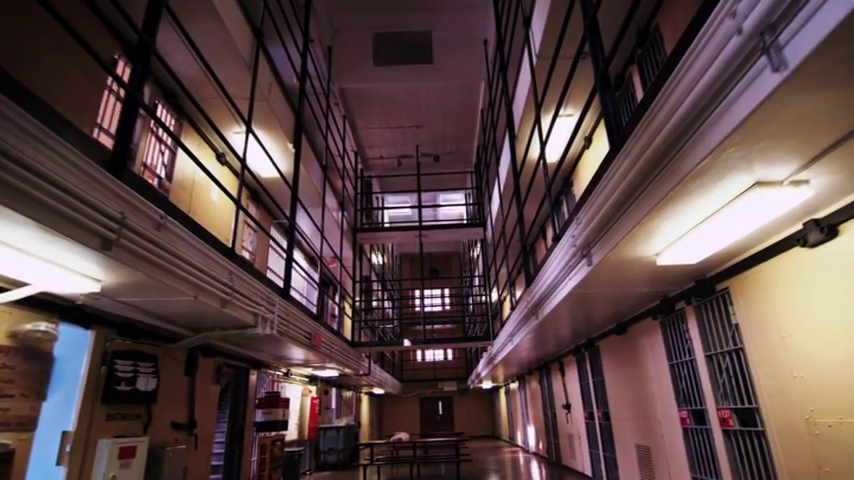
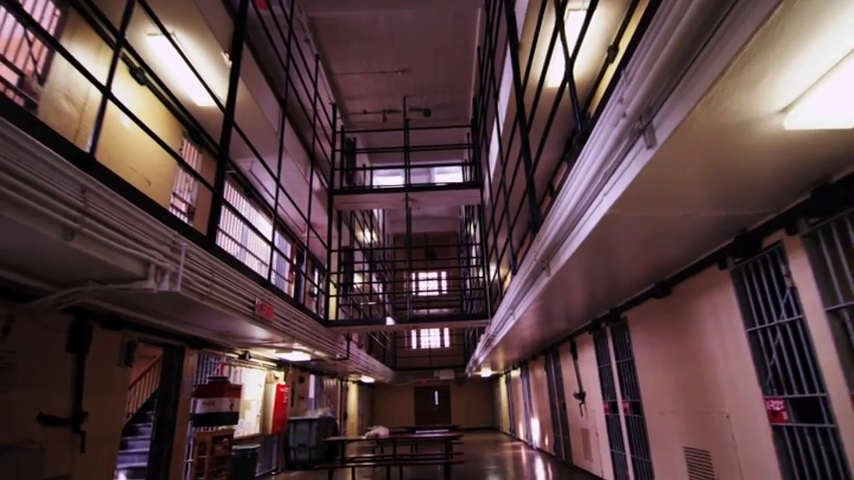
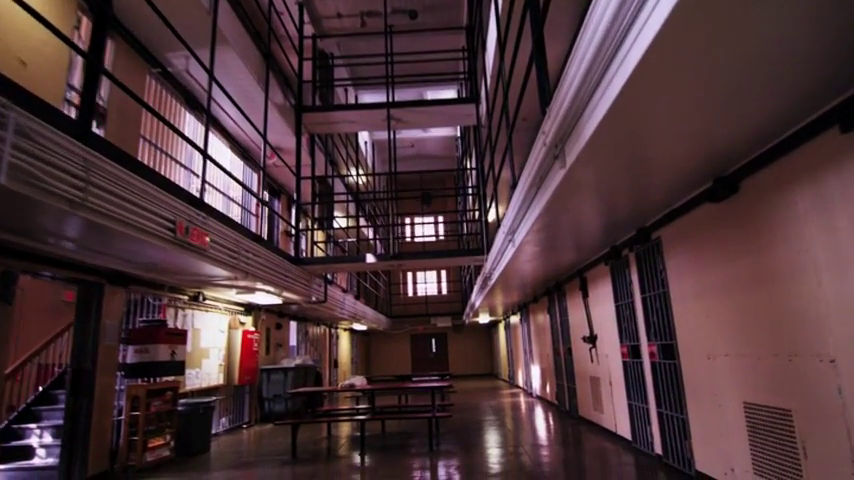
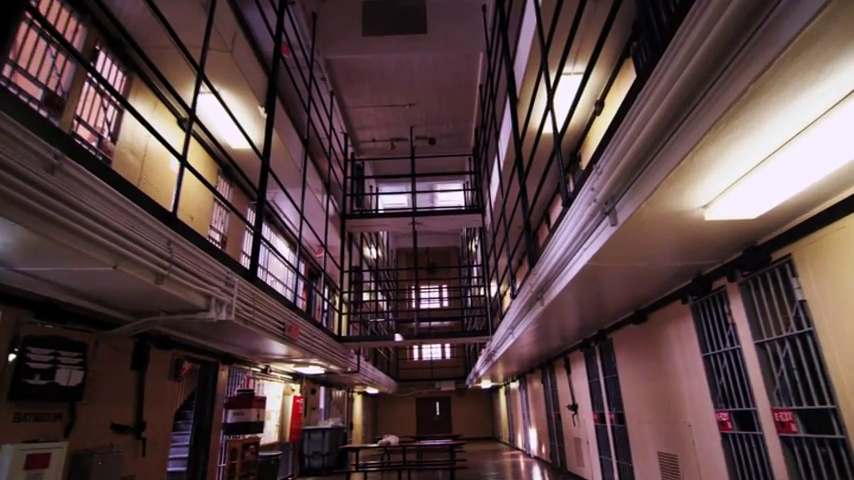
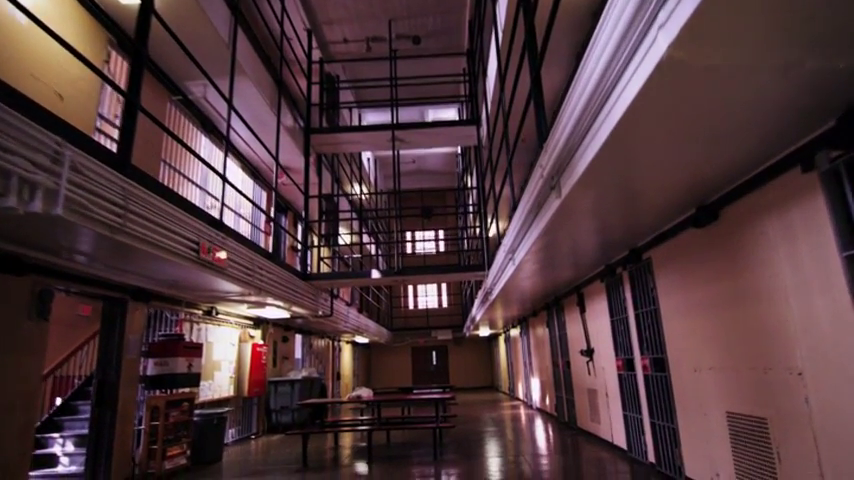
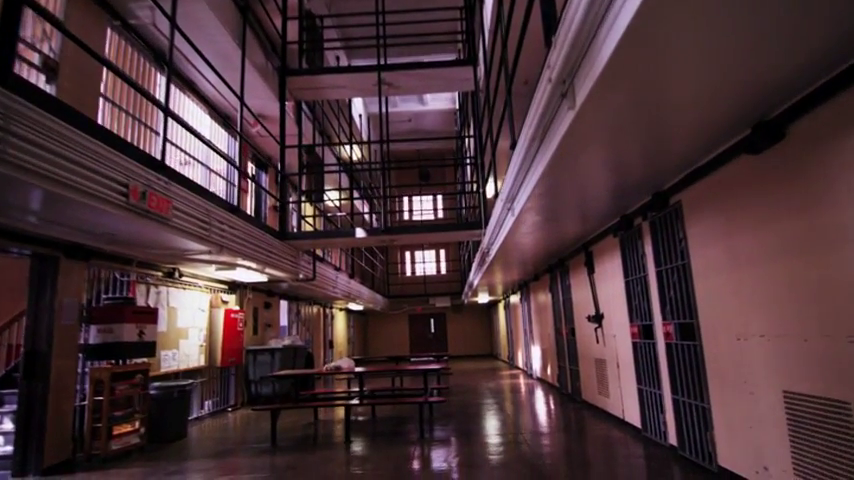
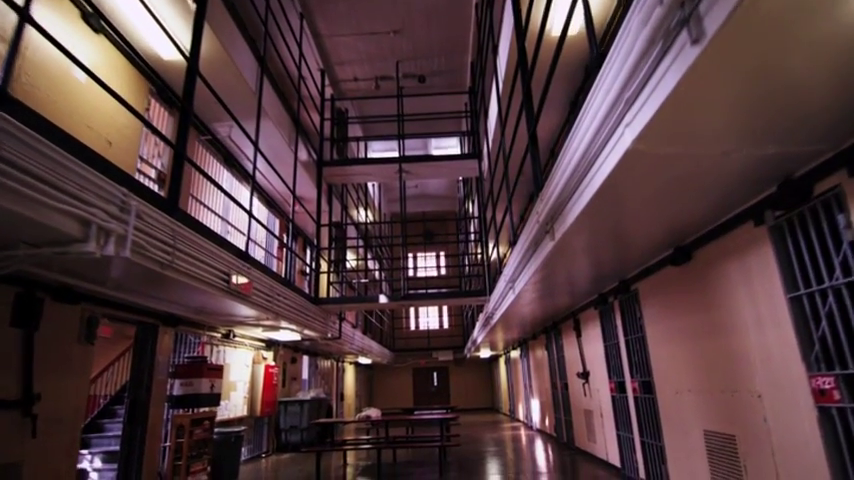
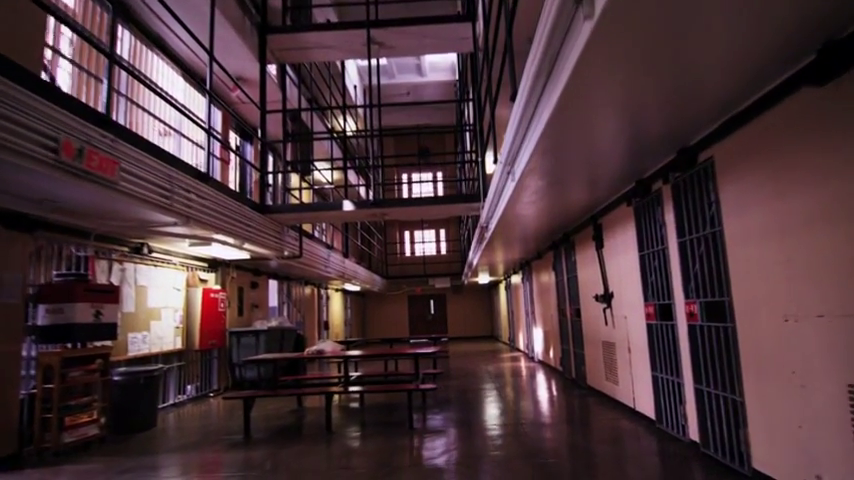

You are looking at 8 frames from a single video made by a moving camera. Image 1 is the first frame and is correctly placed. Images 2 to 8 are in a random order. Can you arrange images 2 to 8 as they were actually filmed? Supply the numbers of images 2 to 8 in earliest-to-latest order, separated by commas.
4, 2, 7, 5, 3, 6, 8
